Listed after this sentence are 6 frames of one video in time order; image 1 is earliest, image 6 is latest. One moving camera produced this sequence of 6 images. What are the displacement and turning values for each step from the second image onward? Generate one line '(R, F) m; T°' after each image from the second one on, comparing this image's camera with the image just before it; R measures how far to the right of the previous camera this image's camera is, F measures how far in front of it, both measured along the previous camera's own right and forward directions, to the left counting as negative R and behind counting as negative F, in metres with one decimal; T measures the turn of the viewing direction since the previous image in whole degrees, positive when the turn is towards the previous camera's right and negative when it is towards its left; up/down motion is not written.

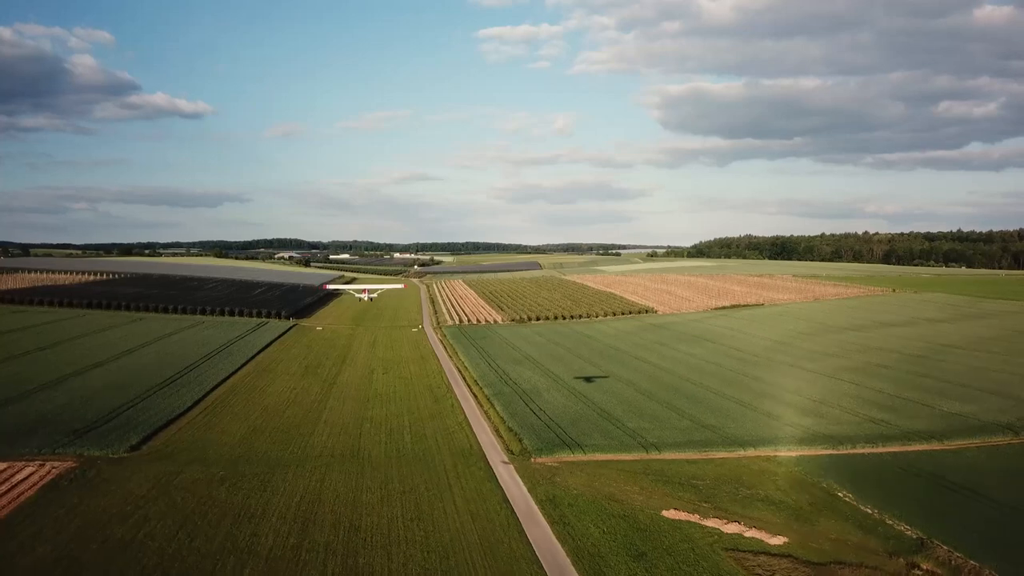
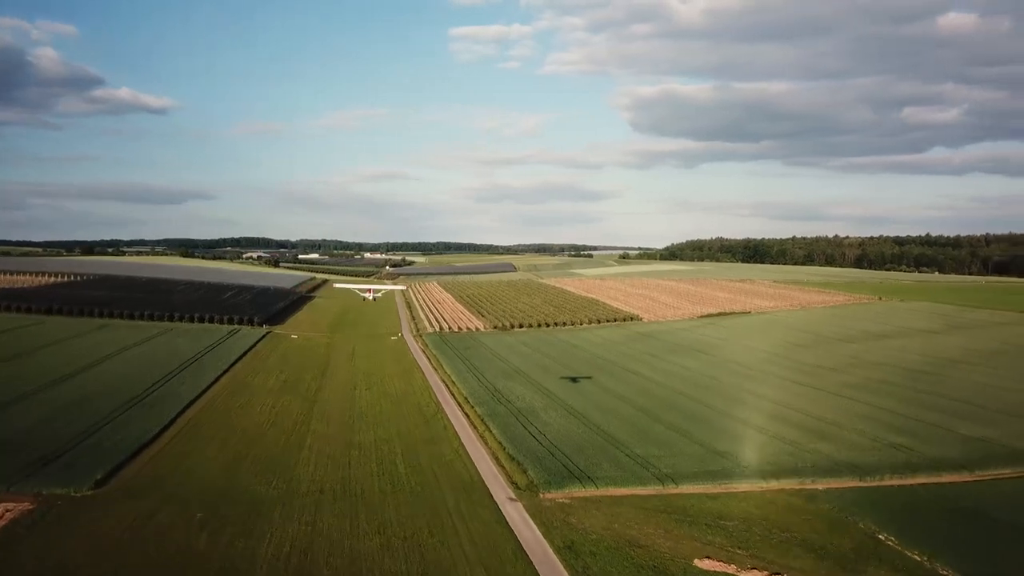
(-0.2, +0.3) m; +2°
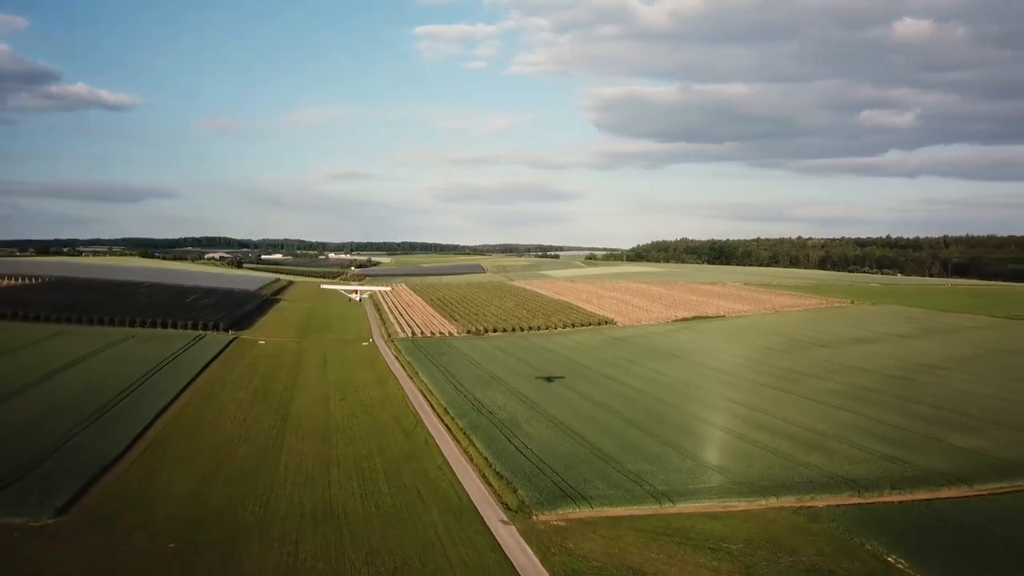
(-0.1, +0.2) m; +3°
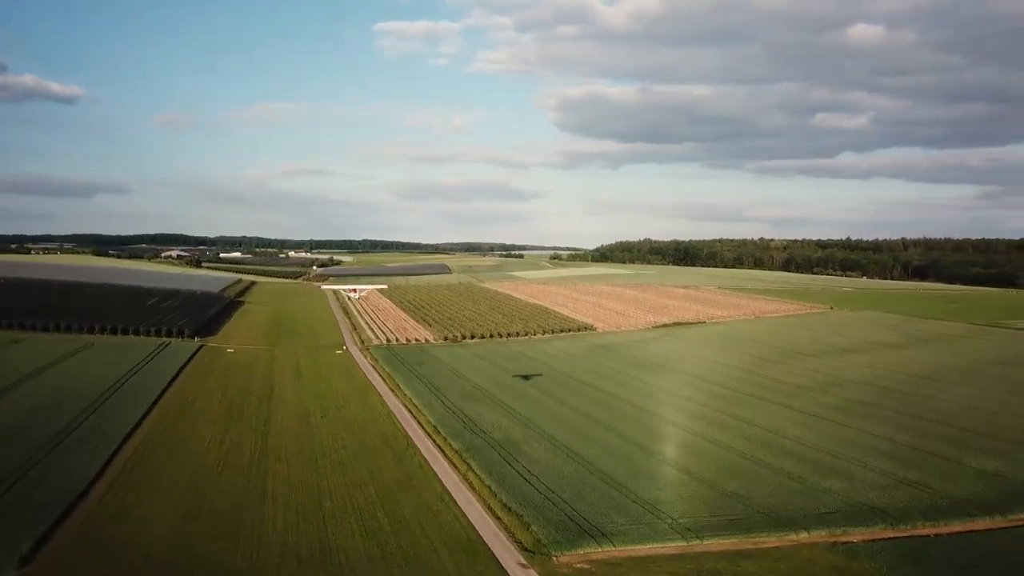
(-0.3, +0.3) m; +3°
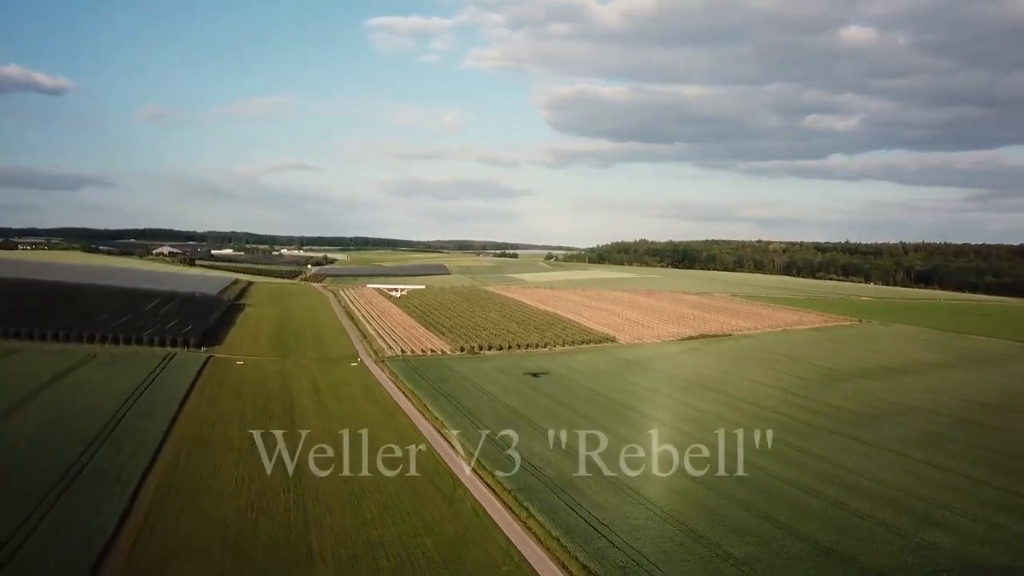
(-0.5, +0.5) m; +1°
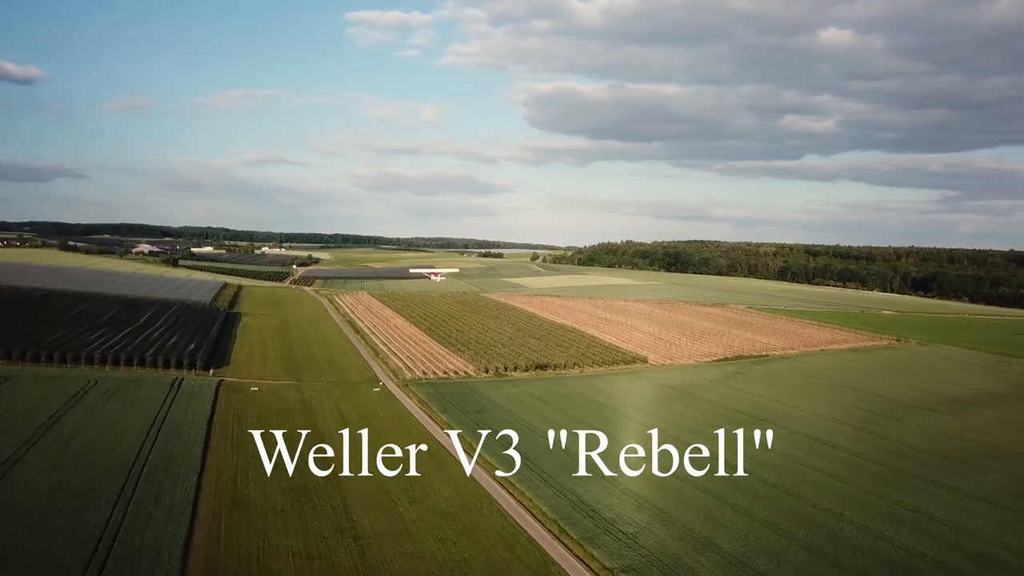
(-0.8, +0.7) m; +1°
